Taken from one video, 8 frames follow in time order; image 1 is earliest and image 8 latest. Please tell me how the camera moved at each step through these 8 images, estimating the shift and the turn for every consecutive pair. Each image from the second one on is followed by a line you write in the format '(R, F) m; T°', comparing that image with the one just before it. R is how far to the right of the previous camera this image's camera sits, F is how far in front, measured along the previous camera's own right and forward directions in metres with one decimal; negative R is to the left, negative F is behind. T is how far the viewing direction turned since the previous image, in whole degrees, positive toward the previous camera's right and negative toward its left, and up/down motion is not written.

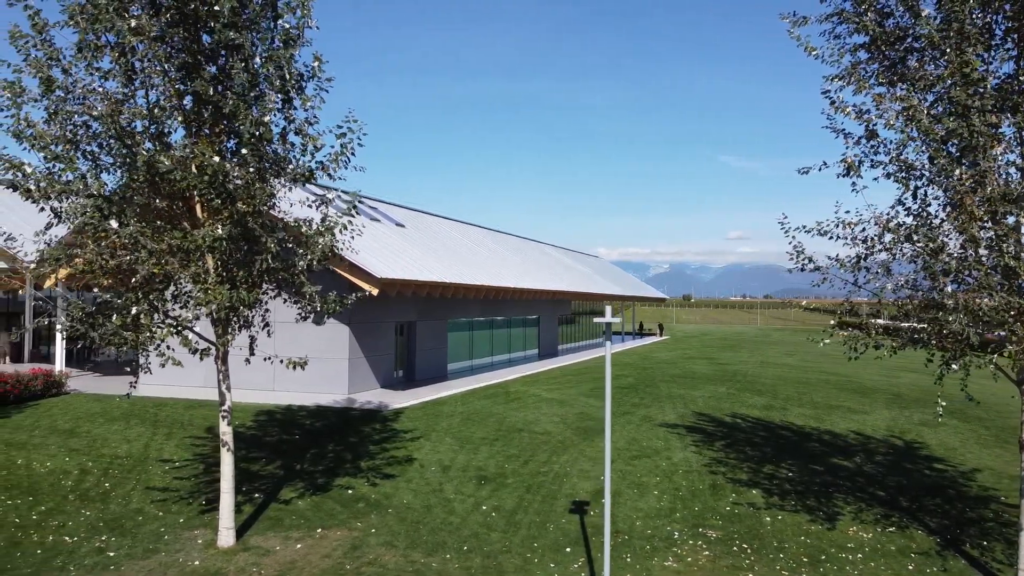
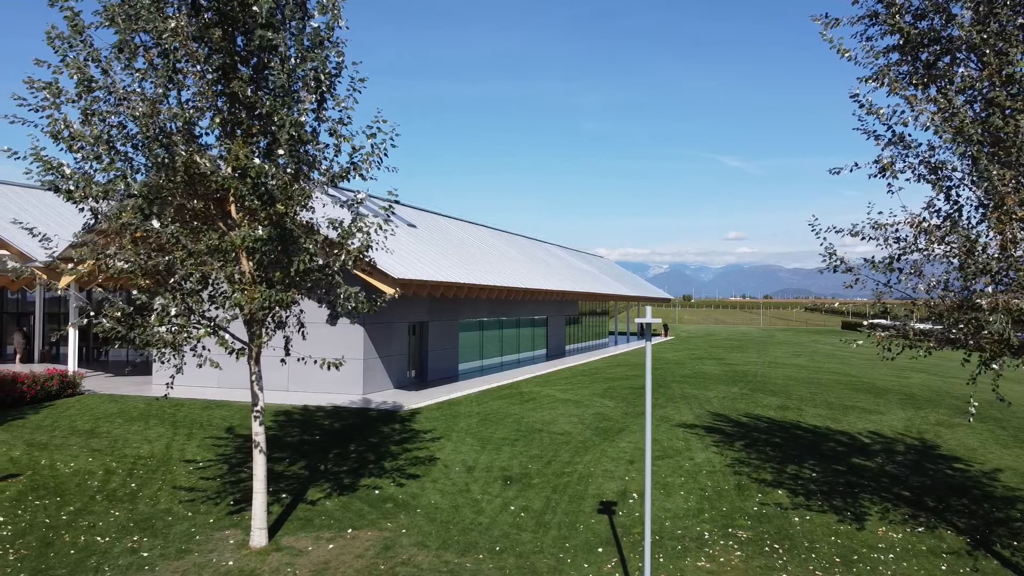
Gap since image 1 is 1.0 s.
(-0.4, 0.0) m; 0°
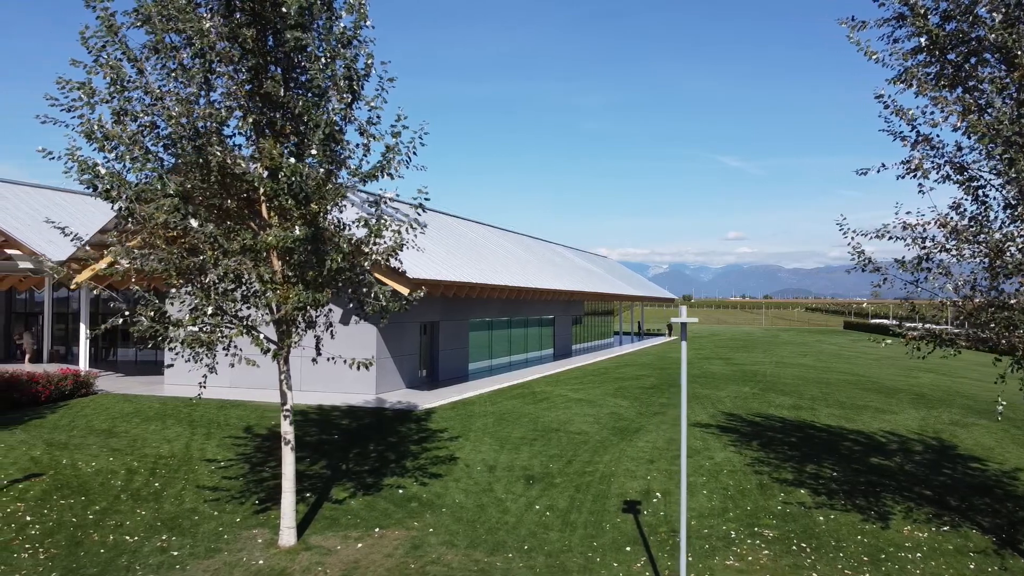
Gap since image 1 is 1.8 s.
(-0.4, 0.0) m; 0°
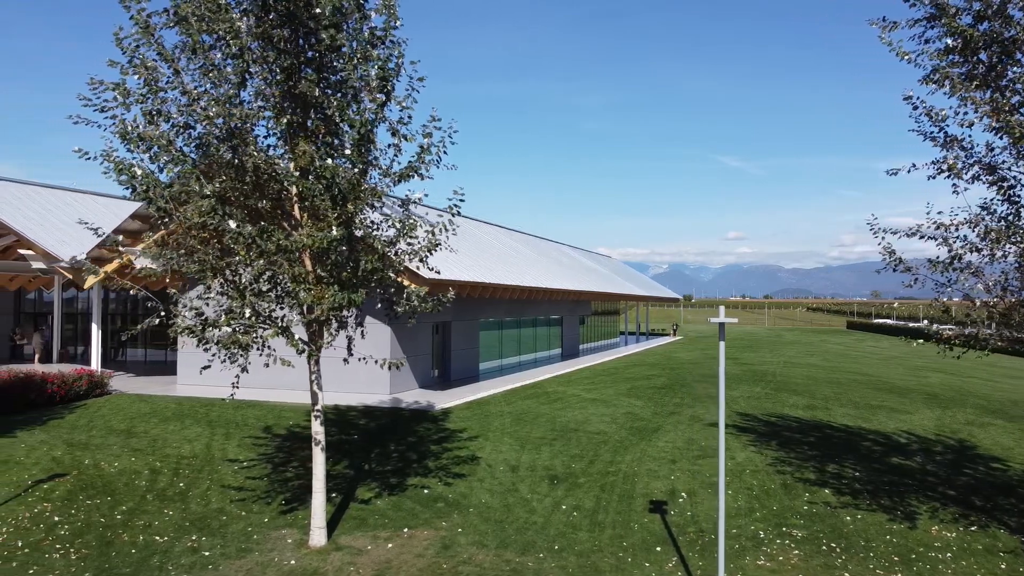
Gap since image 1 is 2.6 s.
(-0.4, 0.0) m; 0°
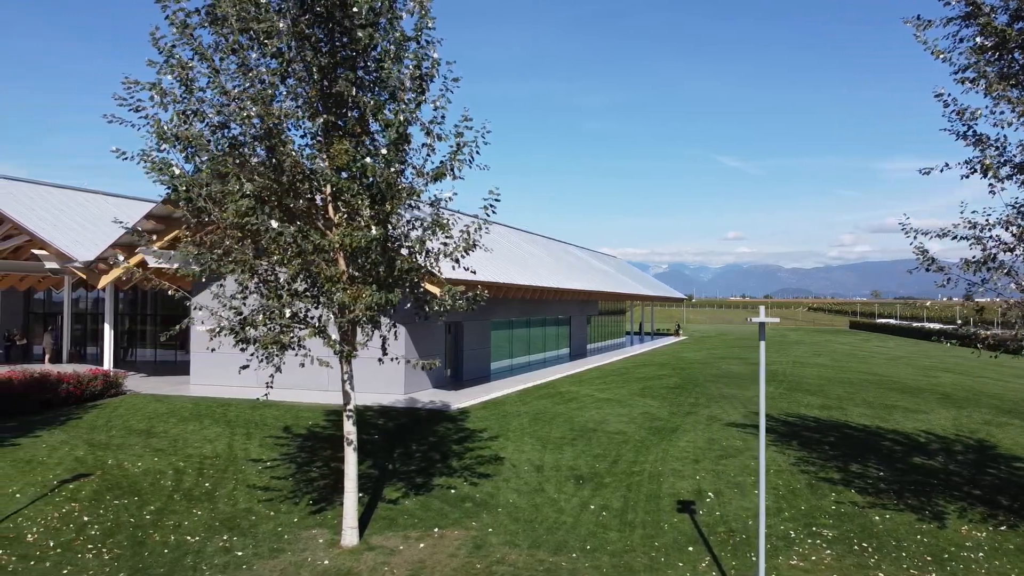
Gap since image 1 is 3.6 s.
(-0.4, 0.0) m; 0°
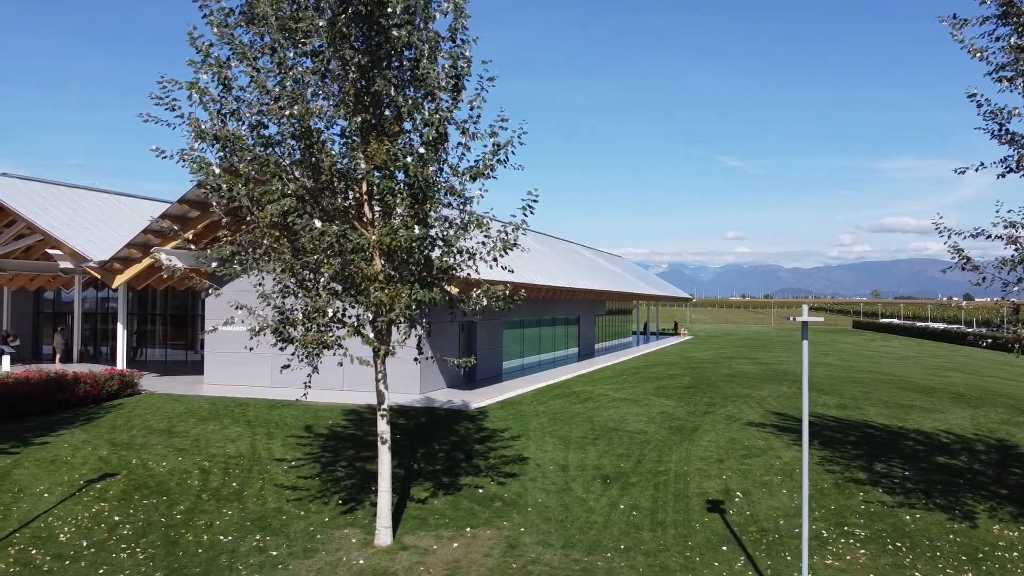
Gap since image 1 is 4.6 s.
(-0.4, 0.0) m; 0°
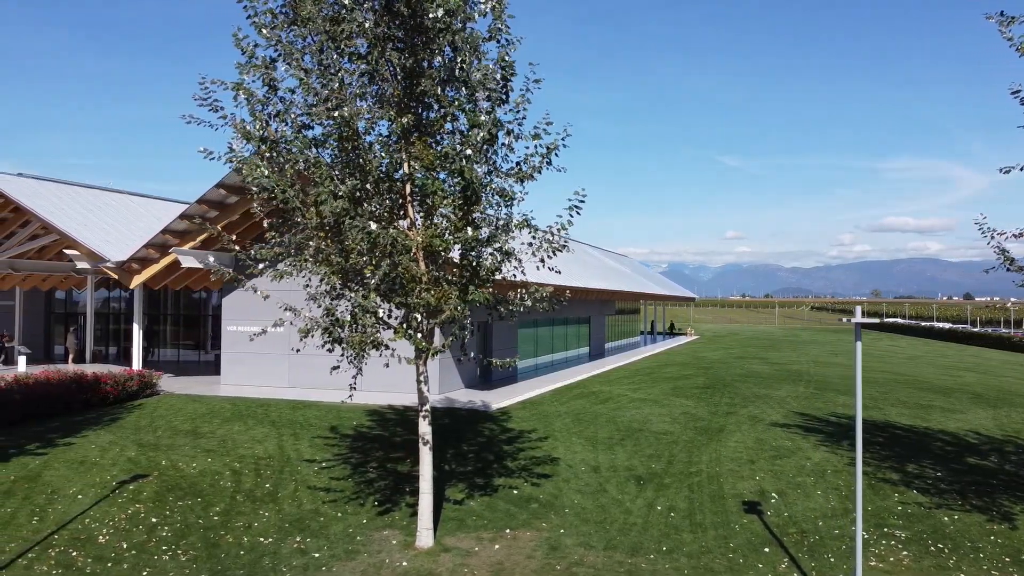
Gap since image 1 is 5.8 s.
(-0.5, 0.0) m; 0°
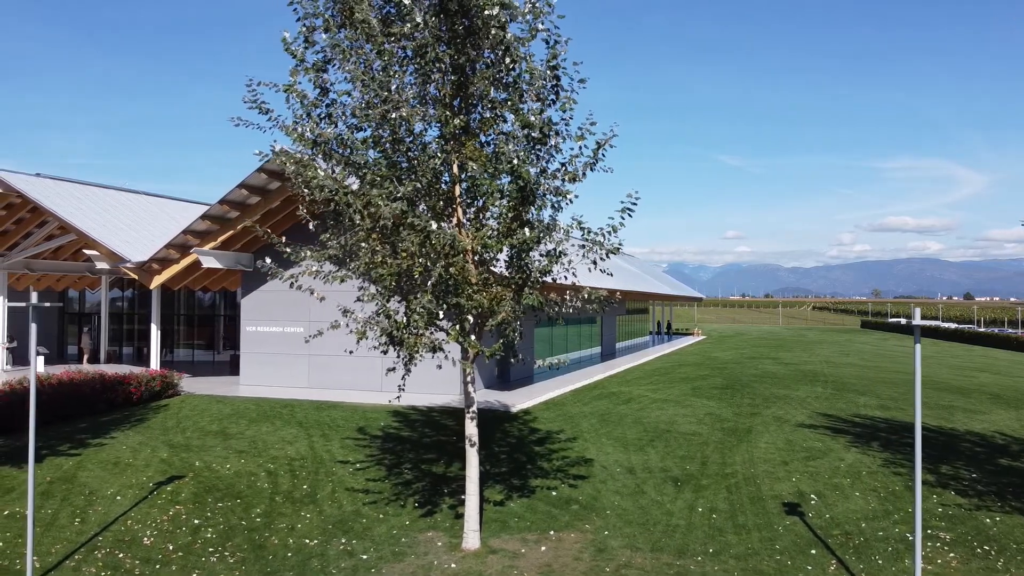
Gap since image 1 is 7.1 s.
(-0.6, 0.0) m; 0°
